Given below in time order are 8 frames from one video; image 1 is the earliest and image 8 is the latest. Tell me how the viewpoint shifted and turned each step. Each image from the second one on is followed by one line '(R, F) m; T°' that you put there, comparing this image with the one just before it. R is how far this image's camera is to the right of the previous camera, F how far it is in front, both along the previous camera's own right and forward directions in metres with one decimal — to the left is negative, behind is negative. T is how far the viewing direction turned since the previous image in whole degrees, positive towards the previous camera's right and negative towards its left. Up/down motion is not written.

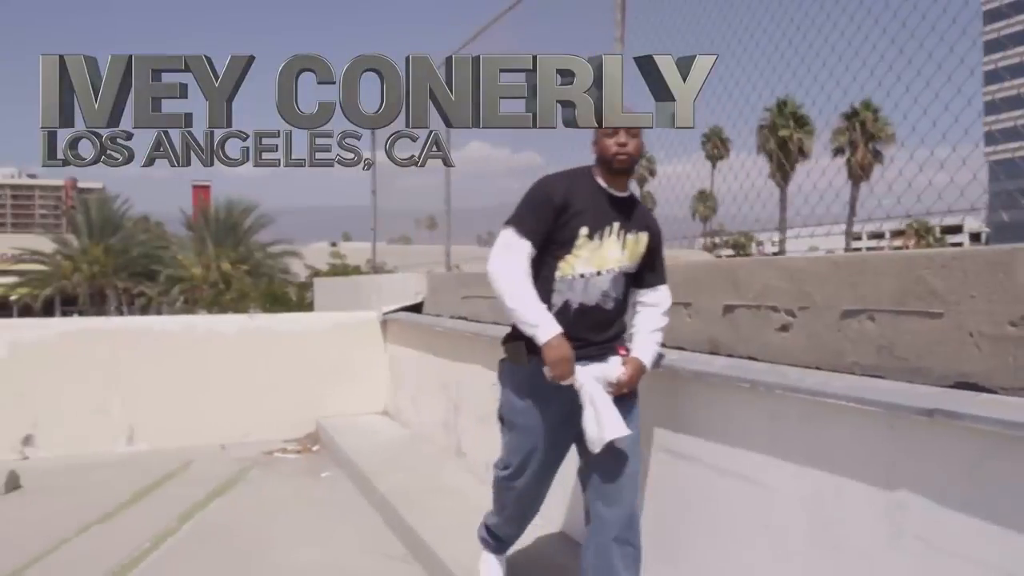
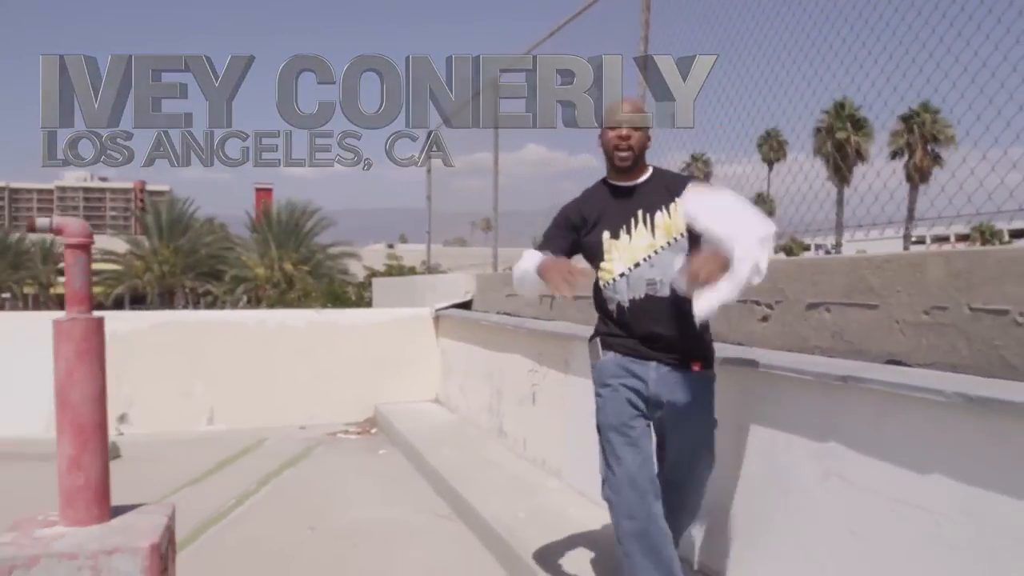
(+0.1, -0.7) m; -4°
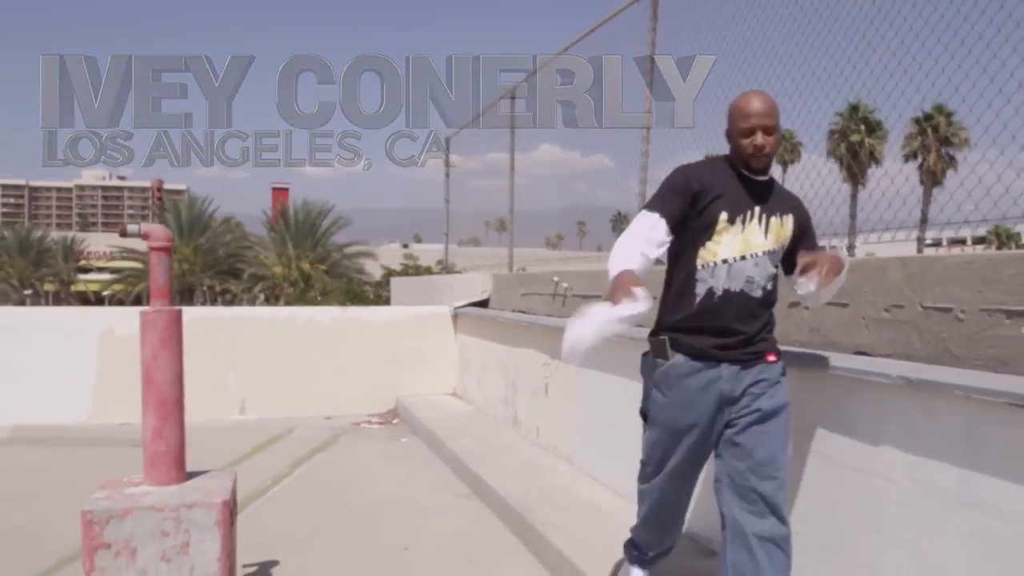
(0.0, -0.5) m; -1°
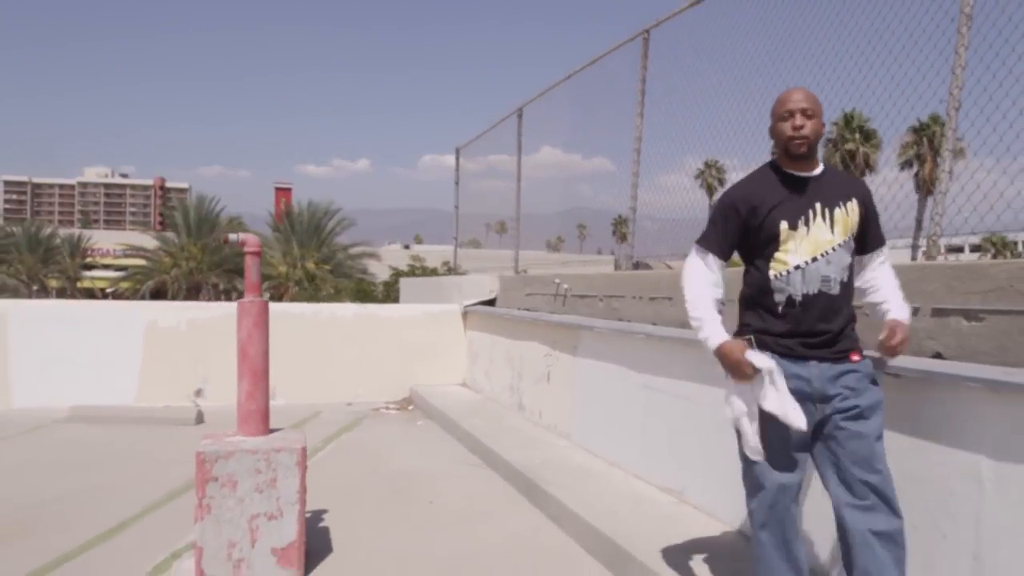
(-0.1, -0.9) m; 0°
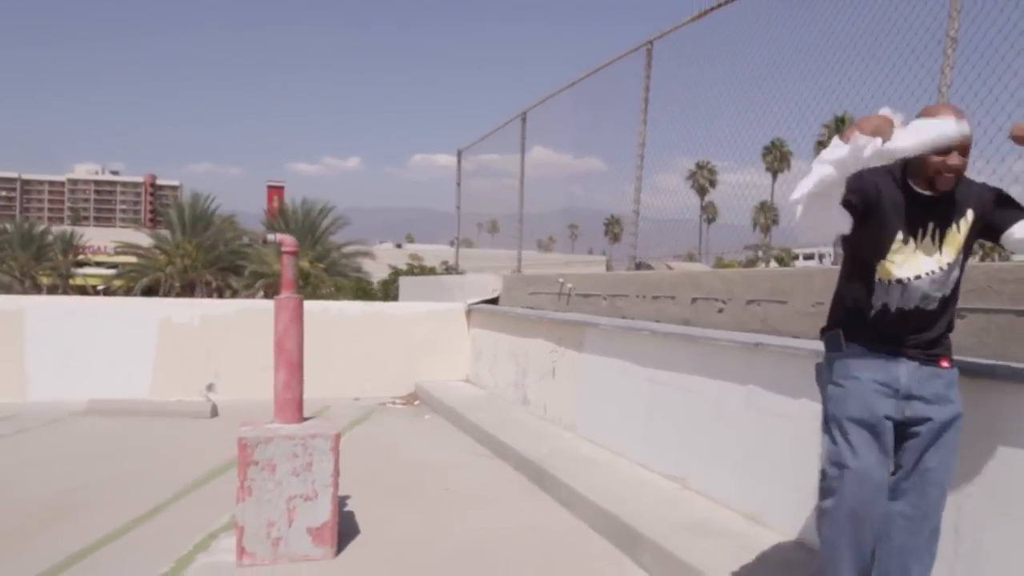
(-0.1, -0.3) m; +1°
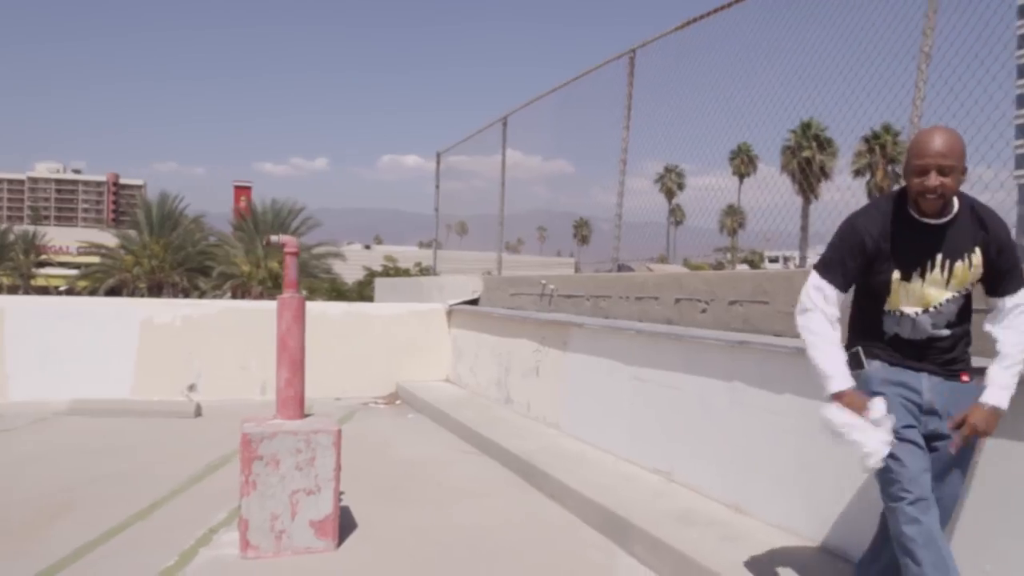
(-0.1, -0.2) m; +2°
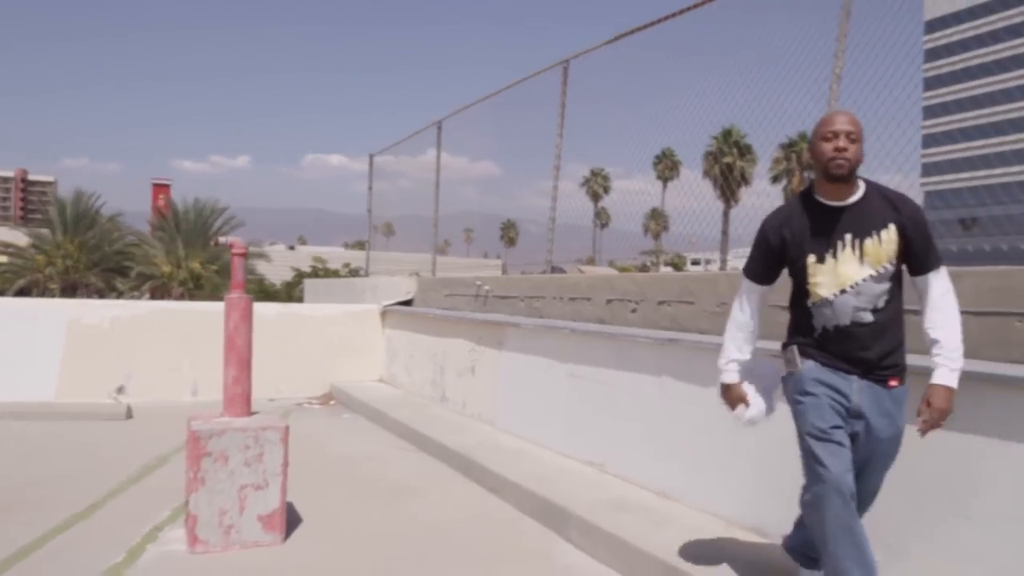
(-0.1, -0.2) m; +5°
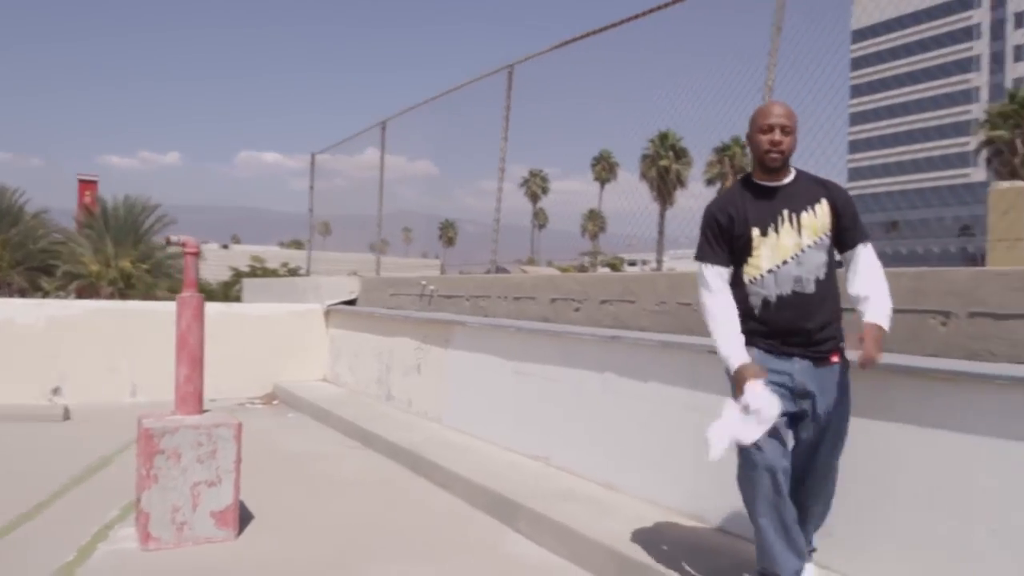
(-0.1, -0.1) m; +4°
